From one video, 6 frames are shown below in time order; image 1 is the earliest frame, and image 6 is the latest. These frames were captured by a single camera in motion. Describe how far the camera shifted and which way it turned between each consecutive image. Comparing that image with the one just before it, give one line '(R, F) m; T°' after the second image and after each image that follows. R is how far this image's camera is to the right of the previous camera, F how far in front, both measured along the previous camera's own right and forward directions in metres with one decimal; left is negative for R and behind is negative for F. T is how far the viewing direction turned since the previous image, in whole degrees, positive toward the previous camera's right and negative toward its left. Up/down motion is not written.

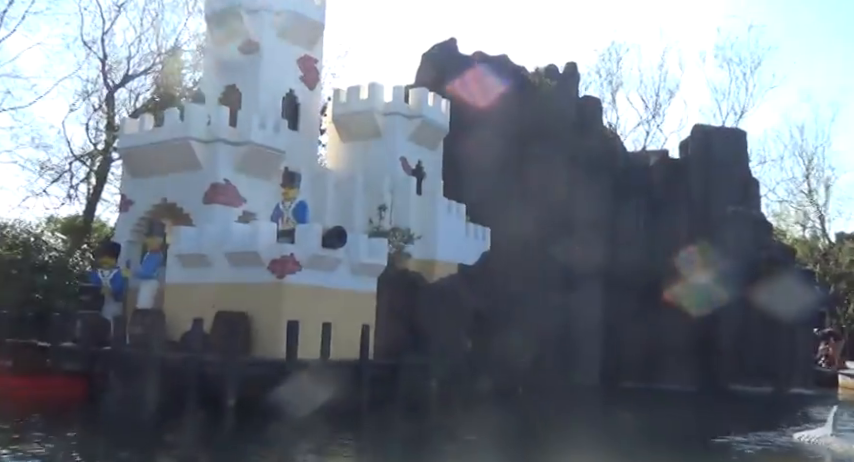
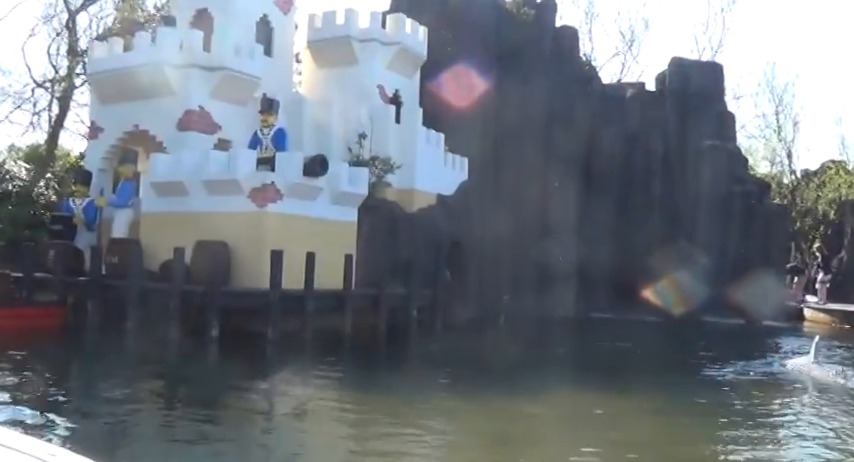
(-0.3, +0.2) m; +2°
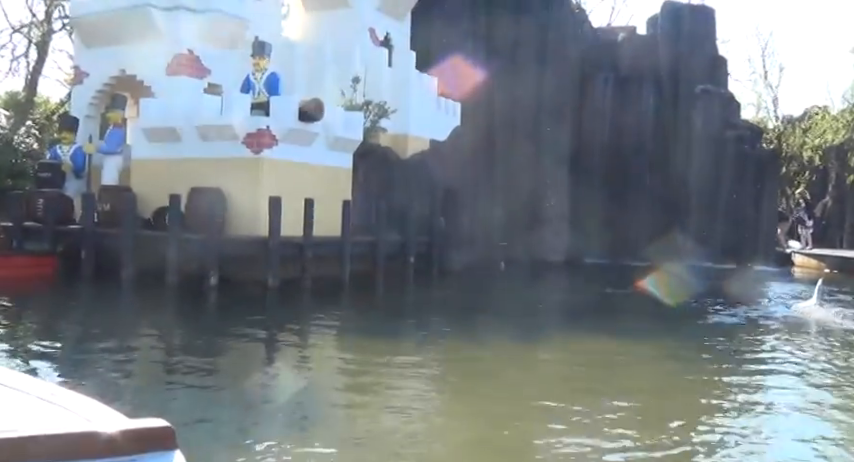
(-0.3, +0.2) m; +1°
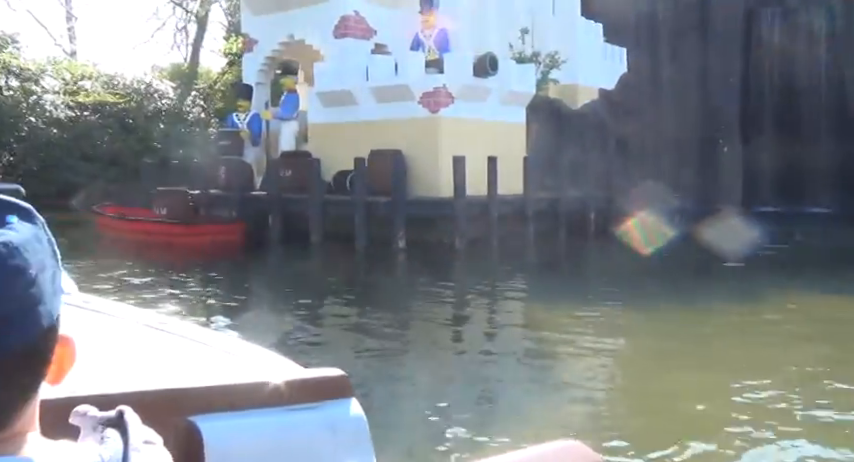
(-0.7, +0.3) m; -9°
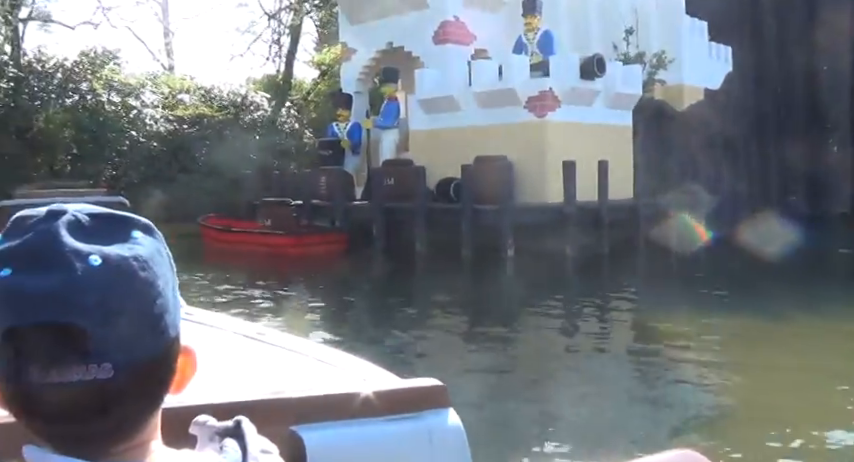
(-0.4, +0.3) m; -5°
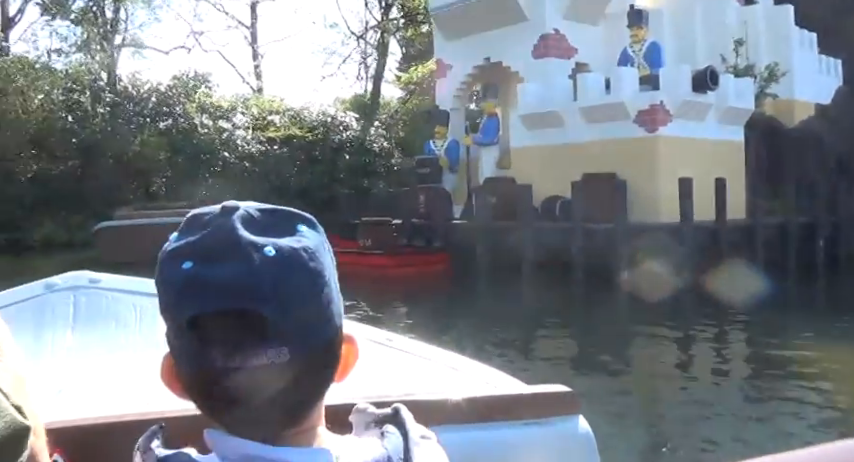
(-0.4, +0.4) m; -5°
